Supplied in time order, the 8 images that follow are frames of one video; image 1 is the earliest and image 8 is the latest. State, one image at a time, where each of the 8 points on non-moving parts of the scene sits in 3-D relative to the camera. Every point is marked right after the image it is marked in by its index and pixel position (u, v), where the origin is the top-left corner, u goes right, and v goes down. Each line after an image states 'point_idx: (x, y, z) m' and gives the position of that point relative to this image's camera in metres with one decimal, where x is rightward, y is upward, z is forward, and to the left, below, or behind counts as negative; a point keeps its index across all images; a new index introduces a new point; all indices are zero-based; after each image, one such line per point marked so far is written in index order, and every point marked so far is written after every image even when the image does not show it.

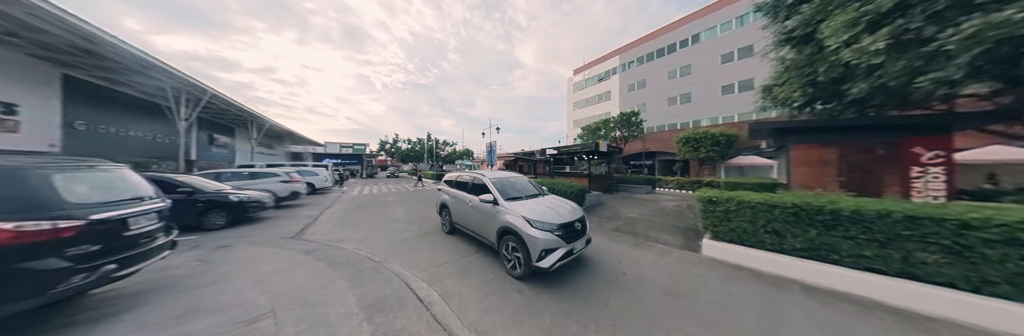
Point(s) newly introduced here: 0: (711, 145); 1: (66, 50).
0: (+18.4, +2.1, +15.5) m
1: (-27.1, +7.2, +10.5) m
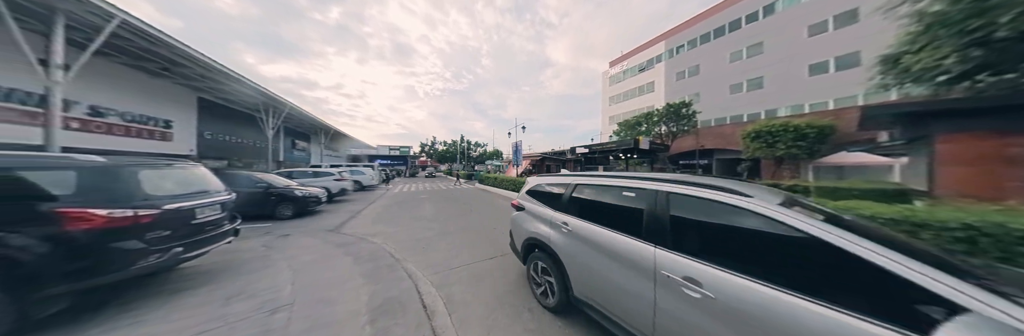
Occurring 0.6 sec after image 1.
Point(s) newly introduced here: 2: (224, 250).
0: (+20.1, +2.1, +12.2) m
1: (-25.5, +7.3, +14.1) m
2: (-8.6, -2.4, +5.2) m
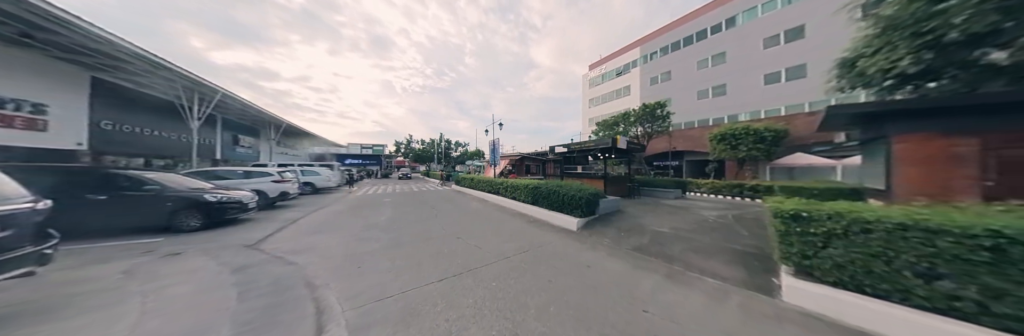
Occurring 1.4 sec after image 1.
0: (+18.5, +2.0, +13.1) m
1: (-27.1, +7.4, +10.9) m
2: (-9.6, -2.3, +3.5) m
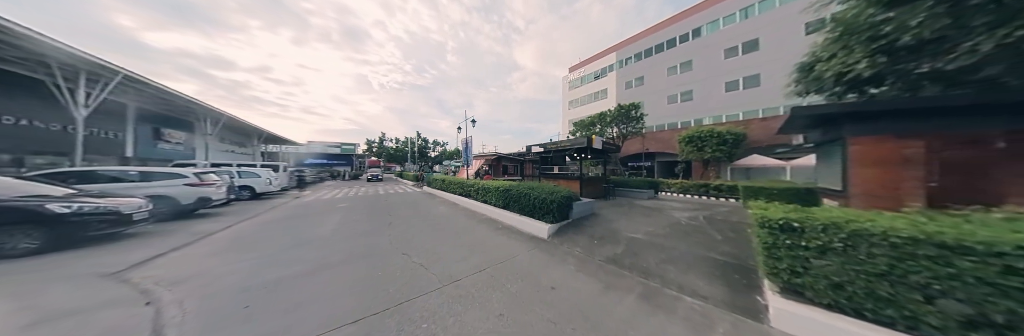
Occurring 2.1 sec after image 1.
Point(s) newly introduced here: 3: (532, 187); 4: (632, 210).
0: (+16.6, +1.9, +14.0) m
1: (-28.5, +7.4, +7.6) m
2: (-10.4, -2.3, +1.8) m
3: (+0.7, -0.7, +6.5) m
4: (+4.9, -1.7, +7.1) m
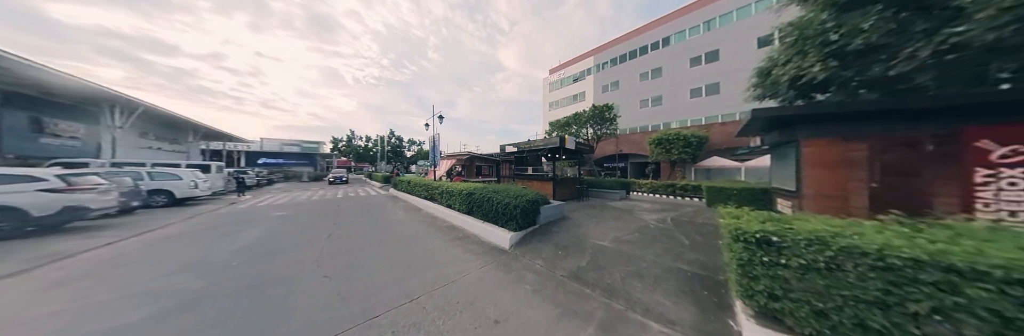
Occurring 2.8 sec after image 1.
0: (+14.6, +1.8, +14.7) m
1: (-29.8, +7.5, +4.3) m
2: (-11.2, -2.3, +0.1) m
3: (-0.5, -0.8, +5.8) m
4: (+3.6, -1.7, +6.8) m
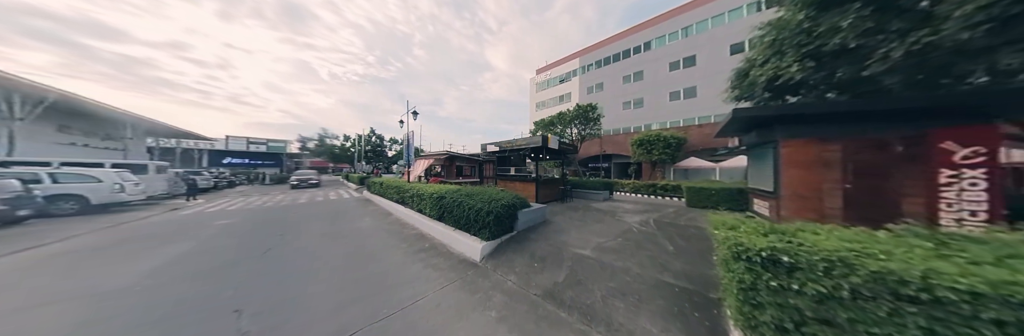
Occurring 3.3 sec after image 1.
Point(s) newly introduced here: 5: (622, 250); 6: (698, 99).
0: (+13.3, +1.8, +15.1) m
1: (-30.3, +7.5, +1.7) m
2: (-11.5, -2.3, -1.2) m
3: (-1.2, -0.8, +5.2) m
4: (+2.8, -1.8, +6.5) m
5: (+2.4, -1.8, +3.7) m
6: (+19.6, +7.3, +18.1) m
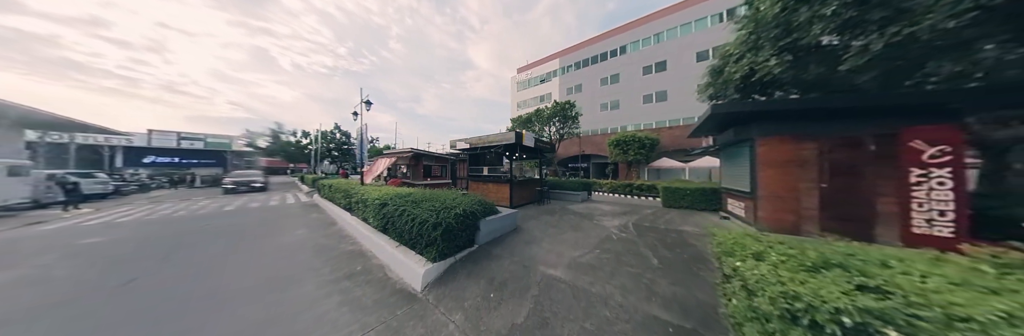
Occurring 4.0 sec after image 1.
0: (+11.3, +1.8, +15.5) m
1: (-30.8, +7.5, -2.0) m
2: (-11.8, -2.3, -3.1) m
3: (-2.2, -0.8, +4.2) m
4: (+1.7, -1.7, +5.9) m
5: (+1.6, -1.8, +3.1) m
6: (+17.3, +7.3, +19.1) m
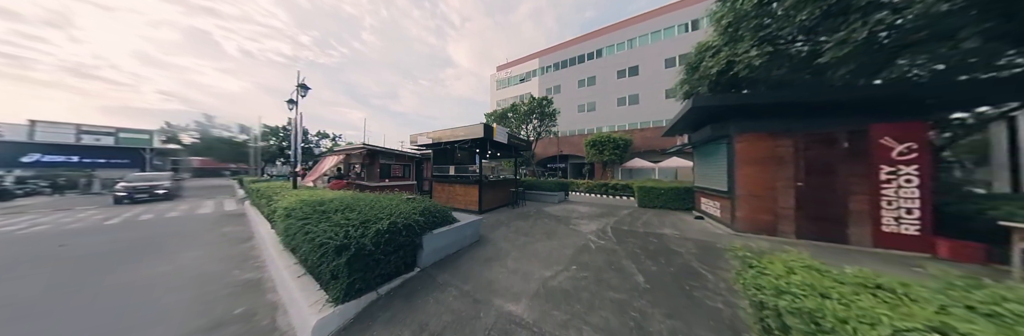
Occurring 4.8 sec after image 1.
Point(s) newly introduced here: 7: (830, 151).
0: (+9.2, +1.8, +15.7) m
1: (-30.8, +7.6, -6.2) m
2: (-11.8, -2.2, -5.3) m
3: (-3.0, -0.7, +3.1) m
4: (+0.7, -1.7, +5.2) m
5: (+0.9, -1.7, +2.4) m
6: (+14.8, +7.2, +20.0) m
7: (+6.4, +0.4, +3.5) m
